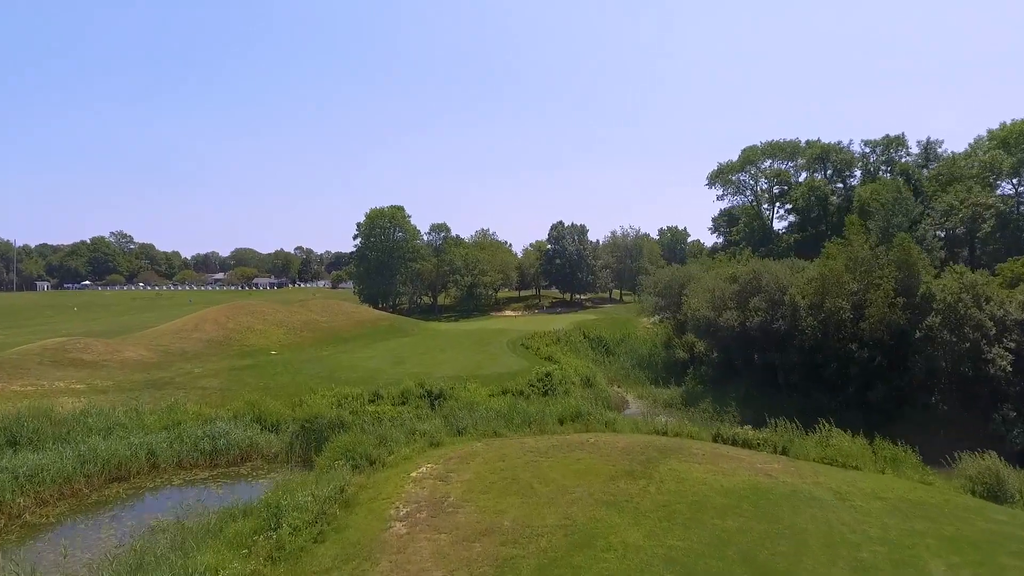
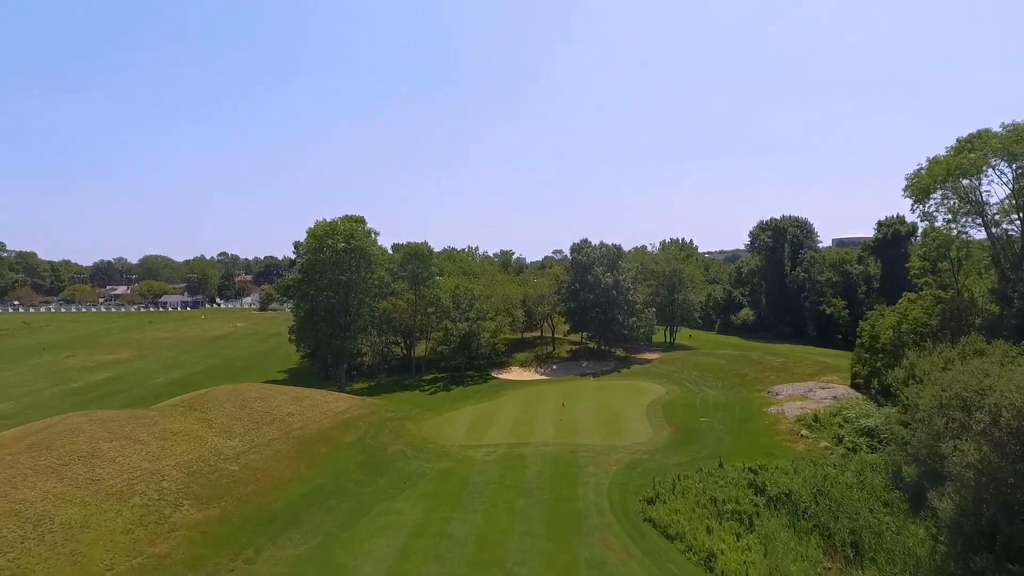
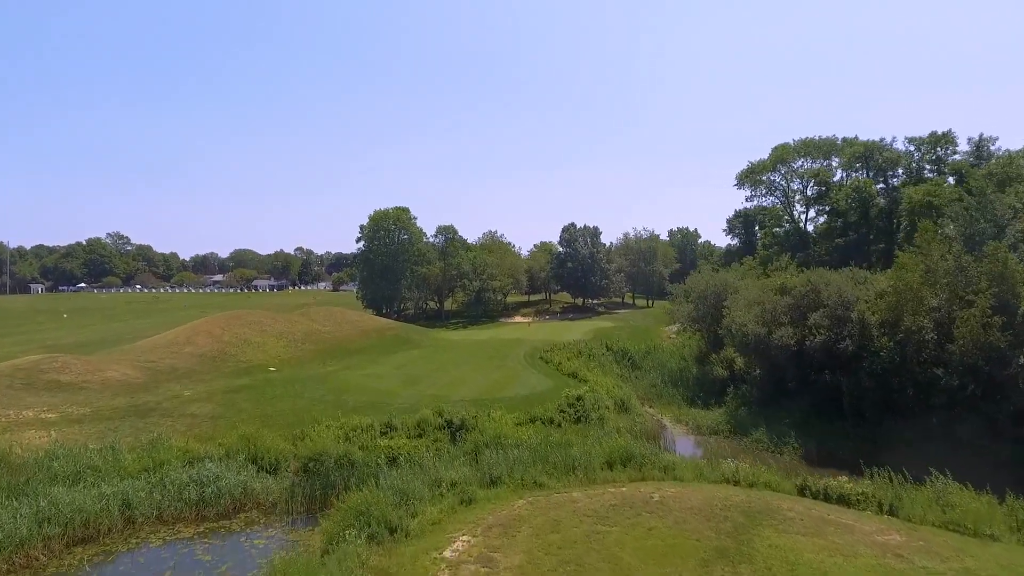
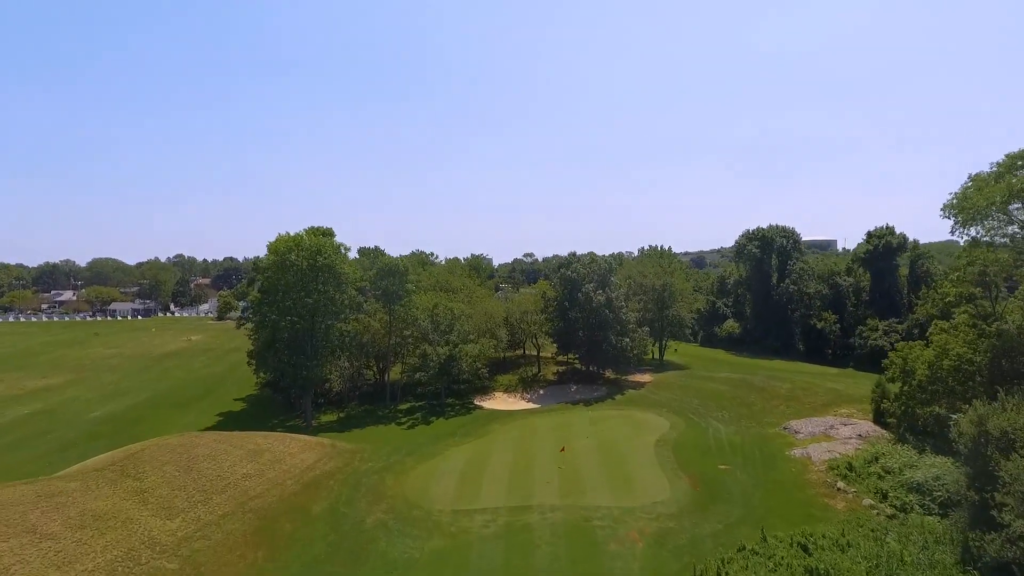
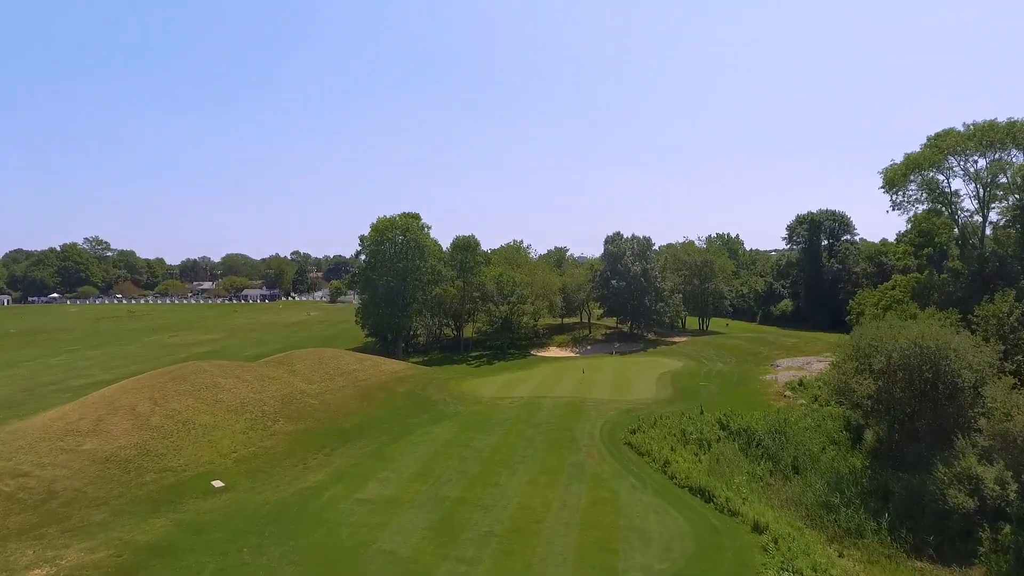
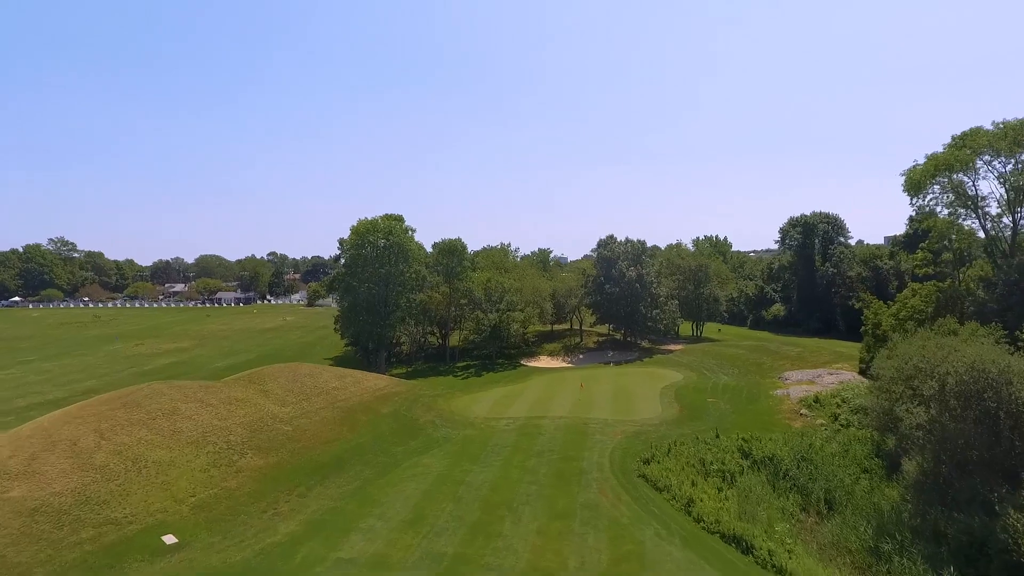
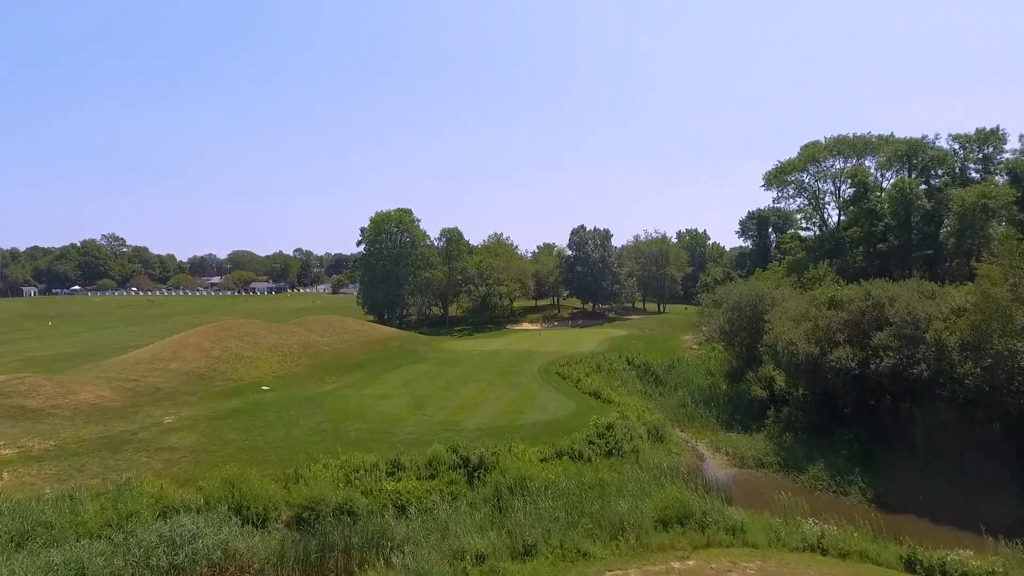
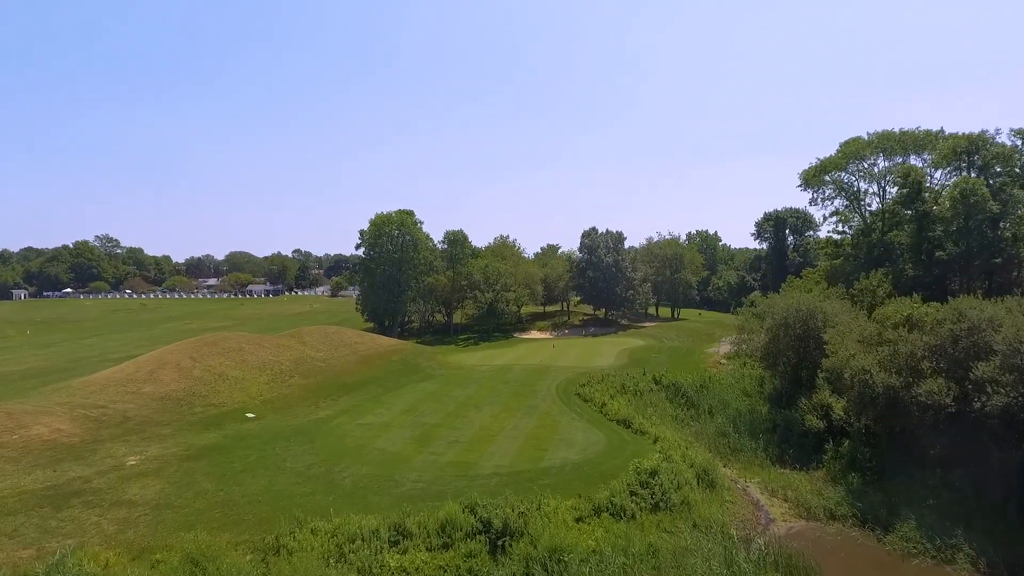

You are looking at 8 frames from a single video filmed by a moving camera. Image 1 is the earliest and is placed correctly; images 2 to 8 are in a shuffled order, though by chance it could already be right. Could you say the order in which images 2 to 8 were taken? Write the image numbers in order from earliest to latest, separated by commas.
3, 7, 8, 5, 6, 2, 4
